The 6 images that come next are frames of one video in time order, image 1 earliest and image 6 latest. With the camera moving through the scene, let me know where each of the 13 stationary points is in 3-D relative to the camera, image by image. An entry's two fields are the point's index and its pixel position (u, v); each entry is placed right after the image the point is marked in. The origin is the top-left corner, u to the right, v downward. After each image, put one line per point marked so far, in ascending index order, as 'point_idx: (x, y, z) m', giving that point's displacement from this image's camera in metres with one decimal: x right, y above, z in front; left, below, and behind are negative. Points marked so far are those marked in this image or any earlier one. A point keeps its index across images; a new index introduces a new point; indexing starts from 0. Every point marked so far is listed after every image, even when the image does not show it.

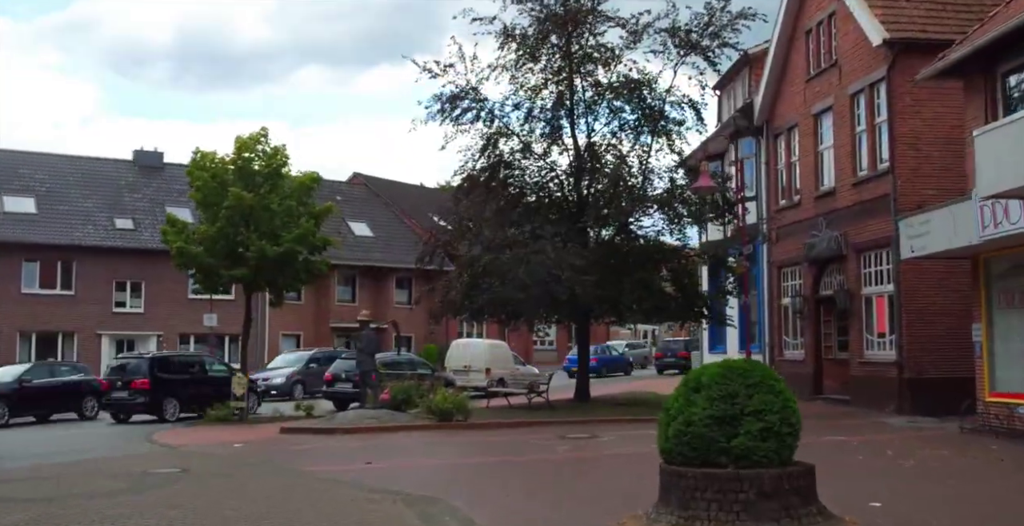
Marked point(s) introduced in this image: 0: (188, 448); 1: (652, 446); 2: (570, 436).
0: (-5.6, -3.2, +17.2) m
1: (+2.3, -3.0, +16.6) m
2: (+1.0, -3.0, +17.2) m
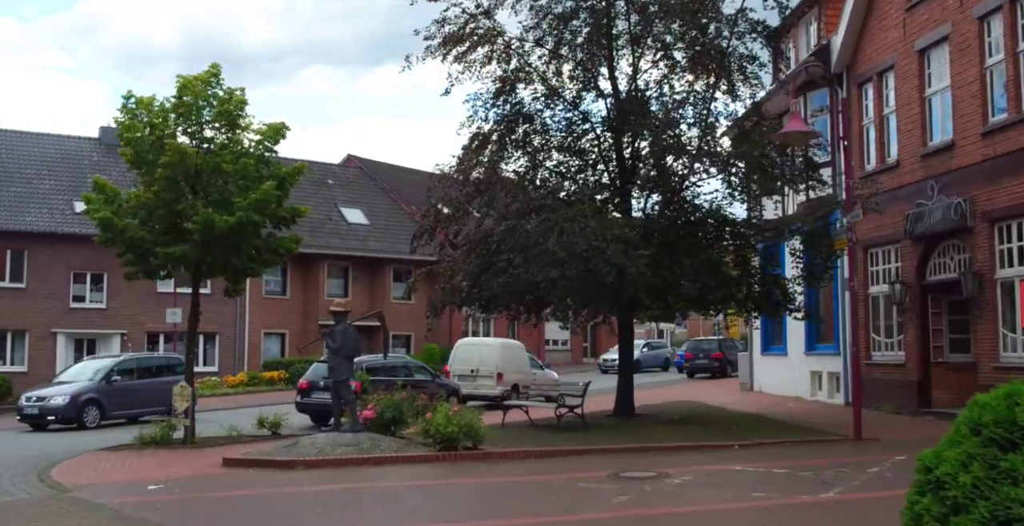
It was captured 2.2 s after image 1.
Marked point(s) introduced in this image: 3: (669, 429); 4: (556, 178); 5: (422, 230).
0: (-5.2, -2.8, +12.1) m
1: (+2.7, -2.6, +11.4) m
2: (+1.4, -2.6, +12.1) m
3: (+2.6, -2.8, +16.6) m
4: (+0.8, +1.6, +18.4) m
5: (-1.8, +0.6, +19.4) m
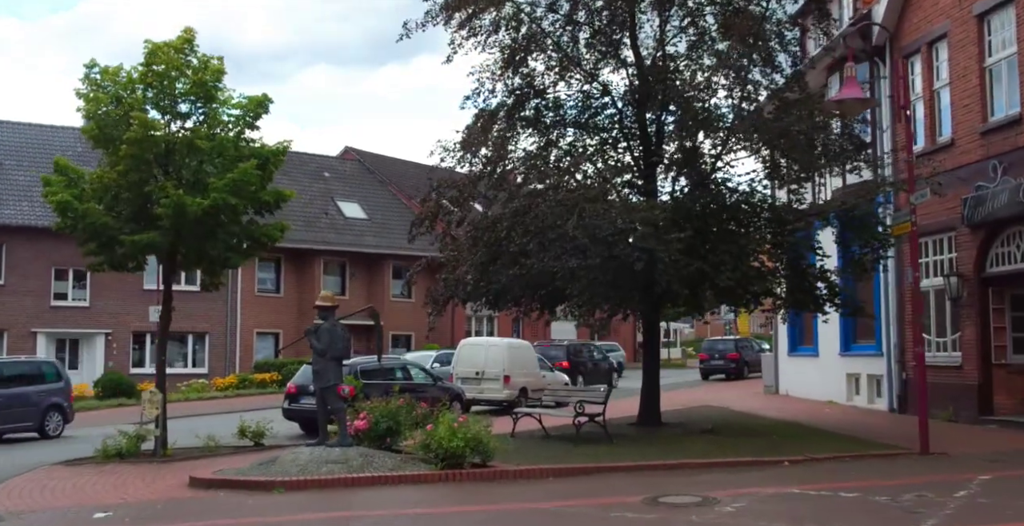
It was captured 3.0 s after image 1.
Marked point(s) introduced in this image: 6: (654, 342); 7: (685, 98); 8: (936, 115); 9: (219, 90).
0: (-5.0, -2.6, +10.1) m
1: (+2.9, -2.4, +9.4) m
2: (+1.6, -2.4, +10.1) m
3: (+2.8, -2.6, +14.6) m
4: (+1.0, +1.7, +16.4) m
5: (-1.6, +0.8, +17.4) m
6: (+2.3, -1.3, +16.0) m
7: (+2.7, +2.6, +15.8) m
8: (+7.6, +2.7, +18.0) m
9: (-4.7, +2.8, +16.1) m
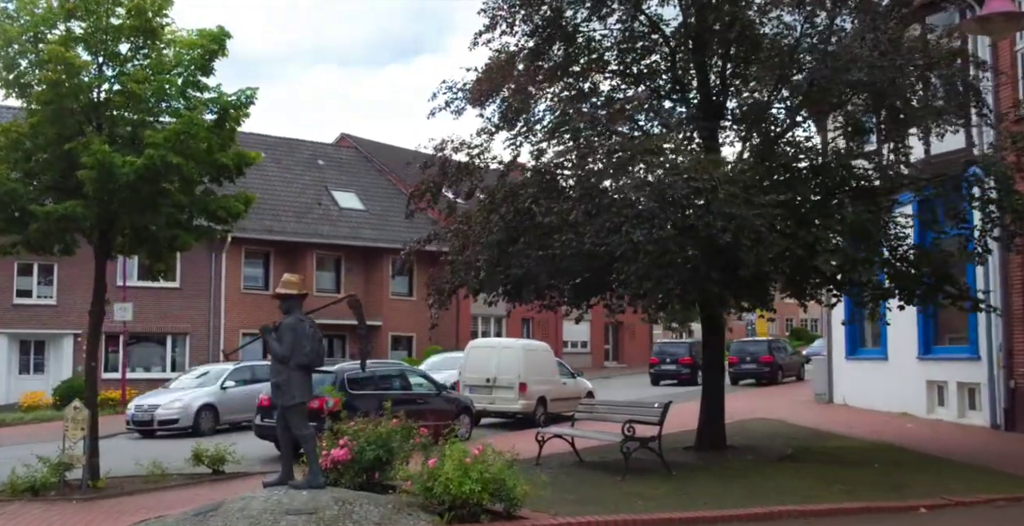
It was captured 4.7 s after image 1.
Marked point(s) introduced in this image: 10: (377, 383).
0: (-4.7, -2.3, +6.7) m
1: (+3.2, -2.1, +6.0) m
2: (+1.9, -2.1, +6.7) m
3: (+3.1, -2.3, +11.2) m
4: (+1.3, +2.0, +13.0) m
5: (-1.3, +1.0, +14.0) m
6: (+2.6, -1.0, +12.6) m
7: (+3.1, +2.8, +12.3) m
8: (+8.0, +2.9, +14.6) m
9: (-4.4, +3.0, +12.7) m
10: (-2.2, -1.9, +16.2) m
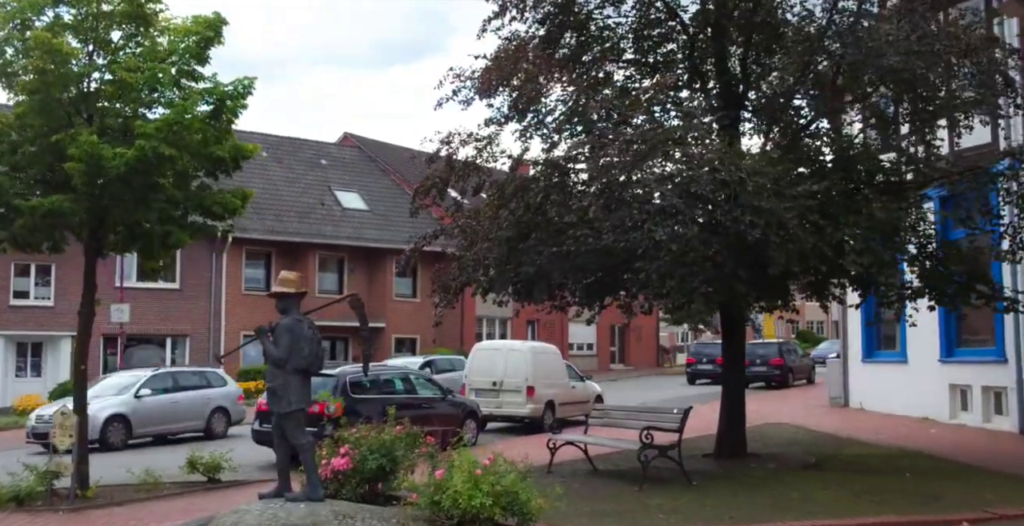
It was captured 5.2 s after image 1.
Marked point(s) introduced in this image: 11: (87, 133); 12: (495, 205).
0: (-4.6, -2.3, +6.1) m
1: (+3.3, -2.1, +5.4) m
2: (+2.0, -2.1, +6.1) m
3: (+3.2, -2.3, +10.5) m
4: (+1.4, +2.0, +12.4) m
5: (-1.2, +1.0, +13.4) m
6: (+2.7, -1.0, +12.0) m
7: (+3.2, +2.9, +11.7) m
8: (+8.1, +2.9, +14.0) m
9: (-4.3, +3.1, +12.2) m
10: (-2.0, -1.9, +15.6) m
11: (-4.7, +1.4, +11.2) m
12: (-0.2, +0.7, +12.1) m
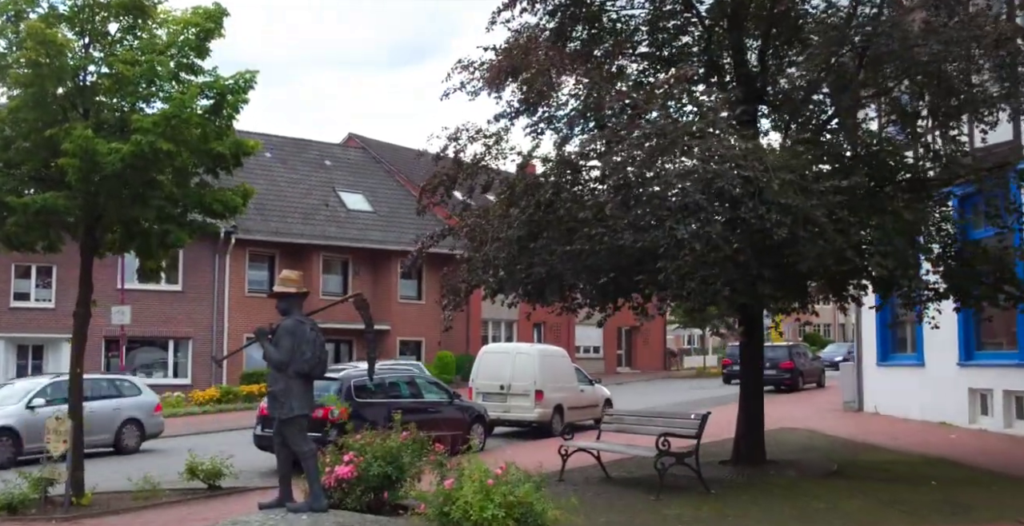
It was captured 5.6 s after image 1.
0: (-4.5, -2.3, +5.7) m
1: (+3.4, -2.1, +4.9) m
2: (+2.1, -2.1, +5.6) m
3: (+3.3, -2.3, +10.1) m
4: (+1.5, +2.0, +12.0) m
5: (-1.0, +1.0, +13.0) m
6: (+2.8, -1.0, +11.6) m
7: (+3.3, +2.9, +11.3) m
8: (+8.2, +2.9, +13.5) m
9: (-4.2, +3.1, +11.8) m
10: (-1.9, -1.9, +15.2) m
11: (-4.6, +1.4, +10.8) m
12: (-0.1, +0.7, +11.7) m
